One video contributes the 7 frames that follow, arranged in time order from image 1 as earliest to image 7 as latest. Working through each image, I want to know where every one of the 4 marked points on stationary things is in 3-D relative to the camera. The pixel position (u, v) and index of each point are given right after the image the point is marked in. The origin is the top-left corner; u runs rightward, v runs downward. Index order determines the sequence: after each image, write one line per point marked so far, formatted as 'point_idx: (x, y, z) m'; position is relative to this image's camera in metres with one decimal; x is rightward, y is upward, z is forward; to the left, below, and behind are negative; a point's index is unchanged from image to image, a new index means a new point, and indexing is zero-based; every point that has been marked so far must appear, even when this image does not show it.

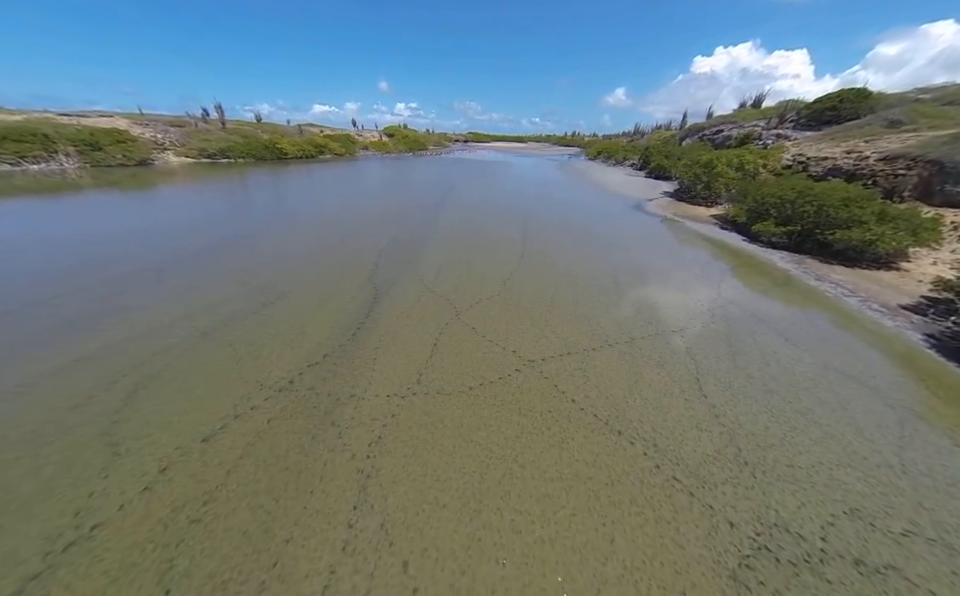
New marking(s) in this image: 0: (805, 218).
0: (+11.8, +2.9, +11.4) m
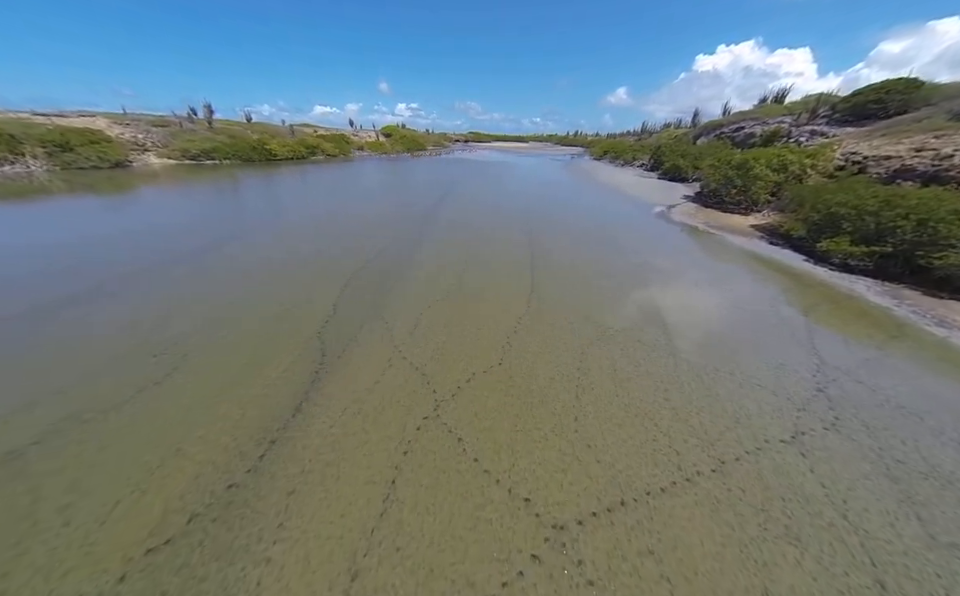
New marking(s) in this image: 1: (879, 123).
0: (+11.7, +1.8, +8.8) m
1: (+24.9, +10.9, +19.6) m
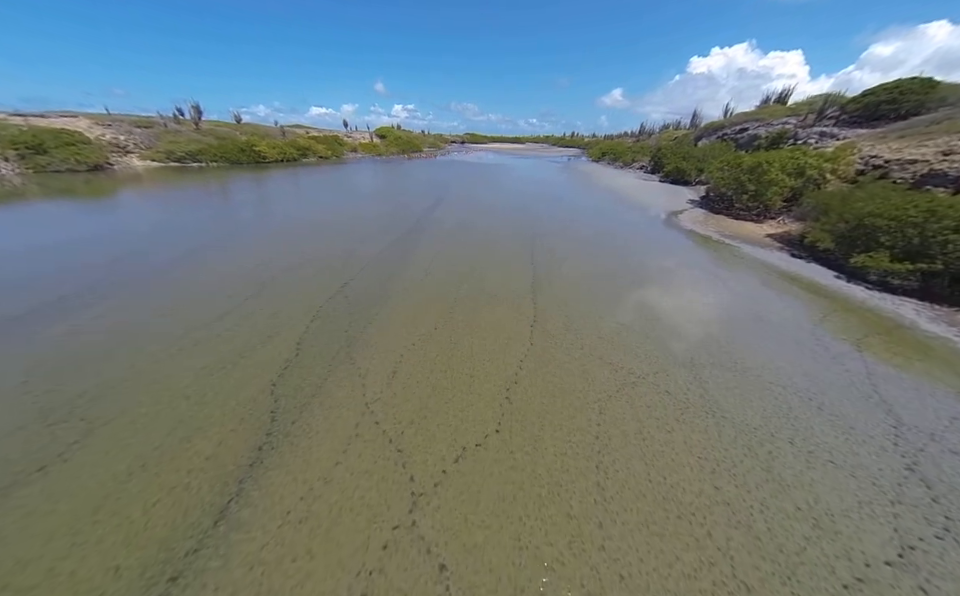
0: (+11.6, +1.1, +7.8) m
1: (+24.6, +10.3, +18.7) m
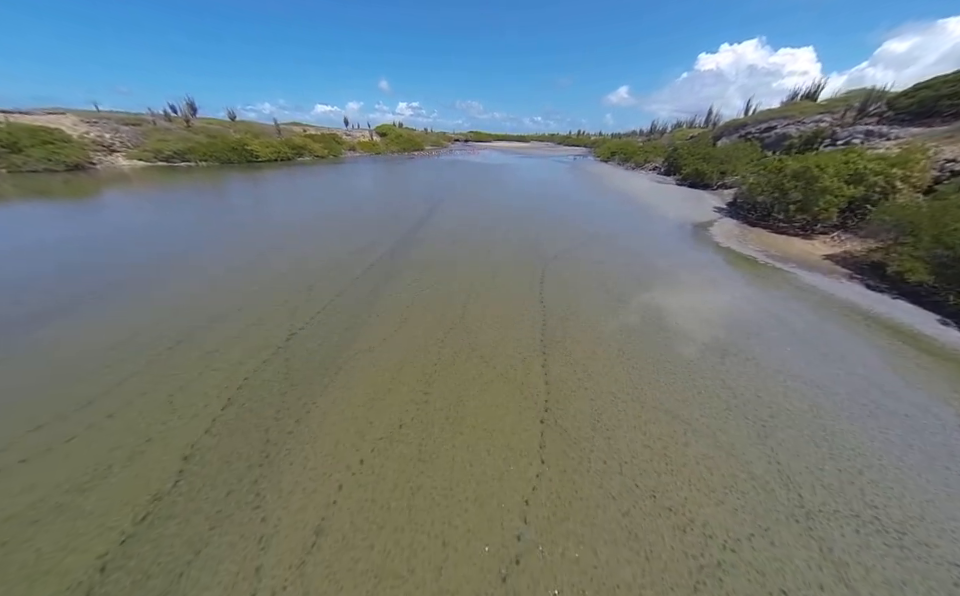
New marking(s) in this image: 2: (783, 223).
0: (+11.4, -0.1, +5.5) m
1: (+24.7, +9.1, +16.2) m
2: (+14.0, +3.4, +14.5) m
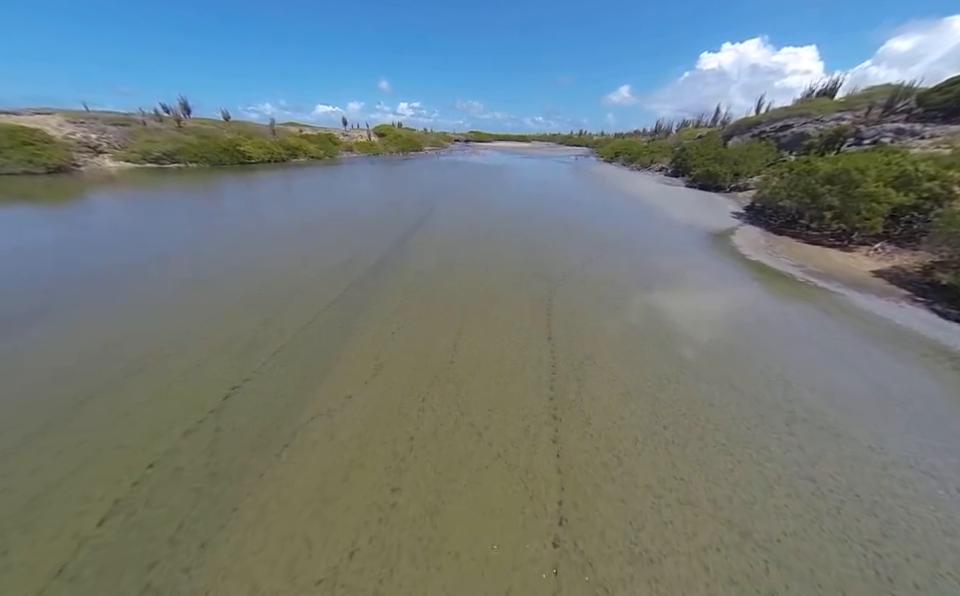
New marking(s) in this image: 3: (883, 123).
0: (+11.3, -0.8, +4.0) m
1: (+24.6, +8.4, +14.7) m
2: (+14.0, +2.7, +13.1) m
3: (+25.3, +11.1, +19.7) m
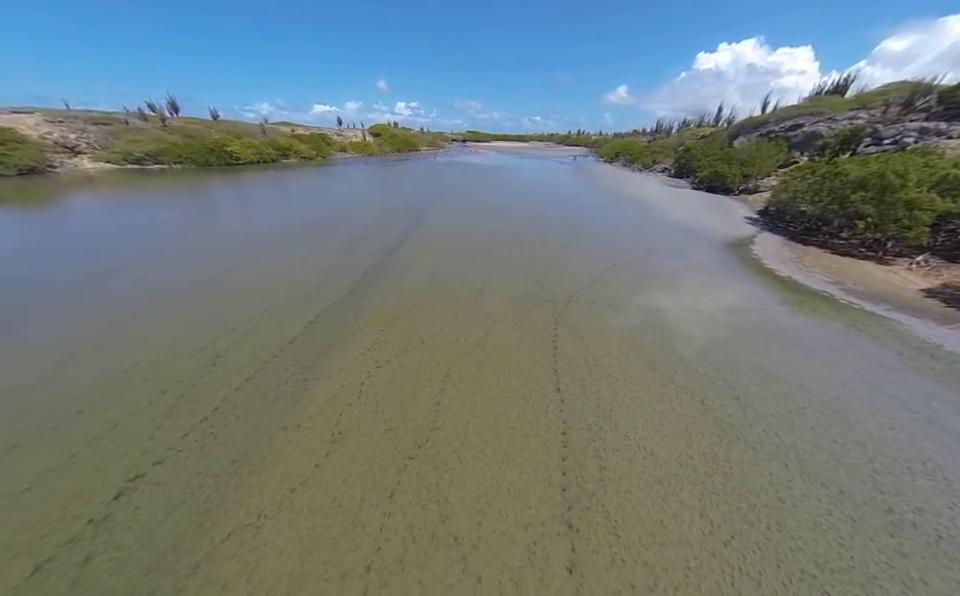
0: (+11.1, -1.4, +2.8) m
1: (+24.3, +7.8, +13.6) m
2: (+13.8, +2.1, +11.9) m
3: (+25.0, +10.5, +18.6) m
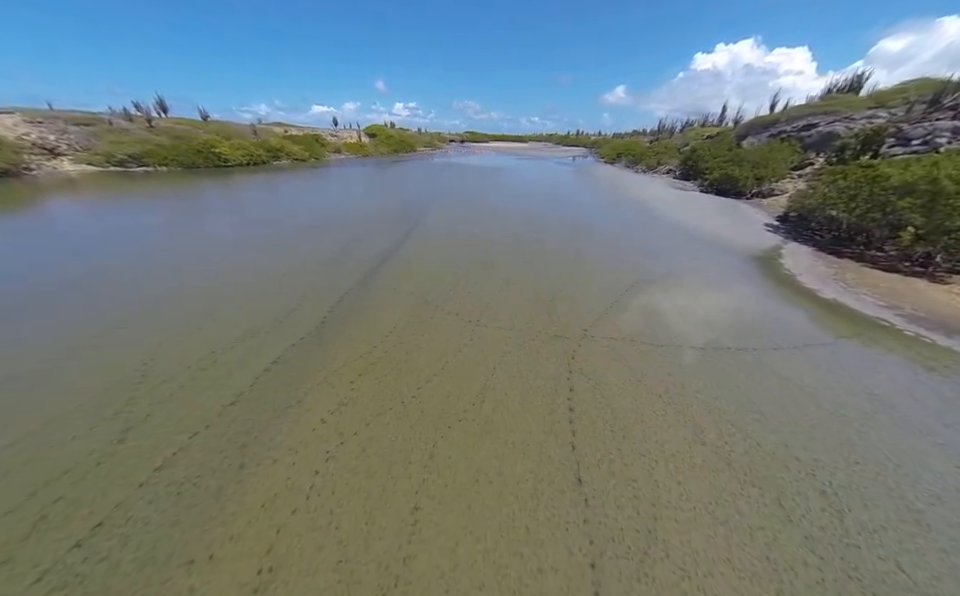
0: (+11.1, -2.1, +1.5) m
1: (+24.2, +7.2, +12.3) m
2: (+13.7, +1.4, +10.6) m
3: (+24.9, +9.9, +17.3) m
